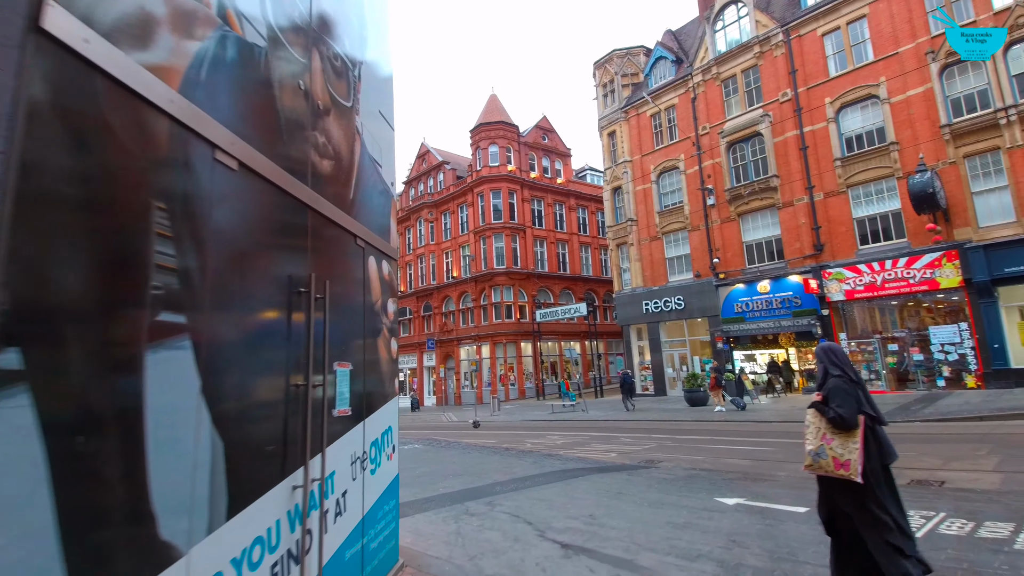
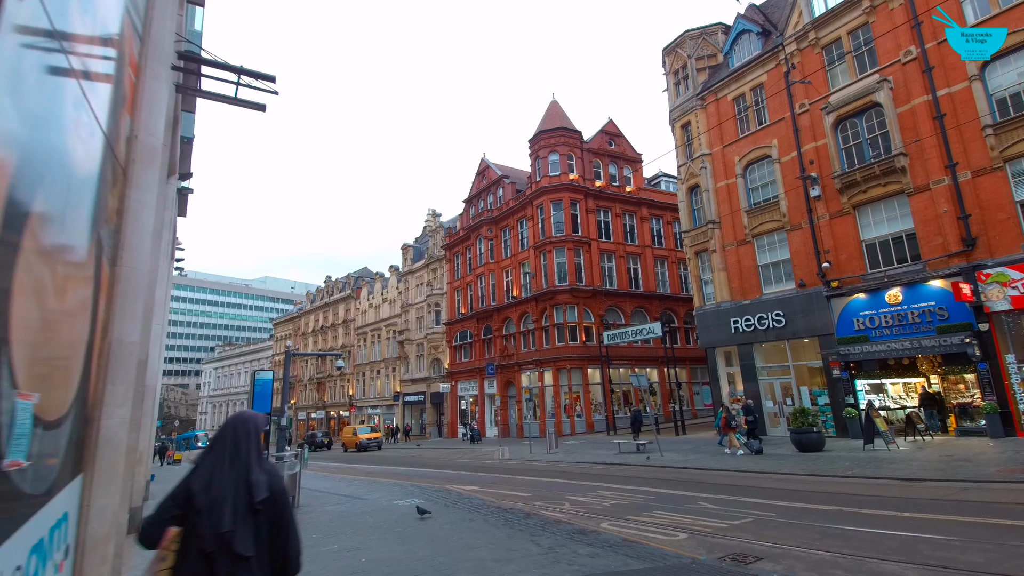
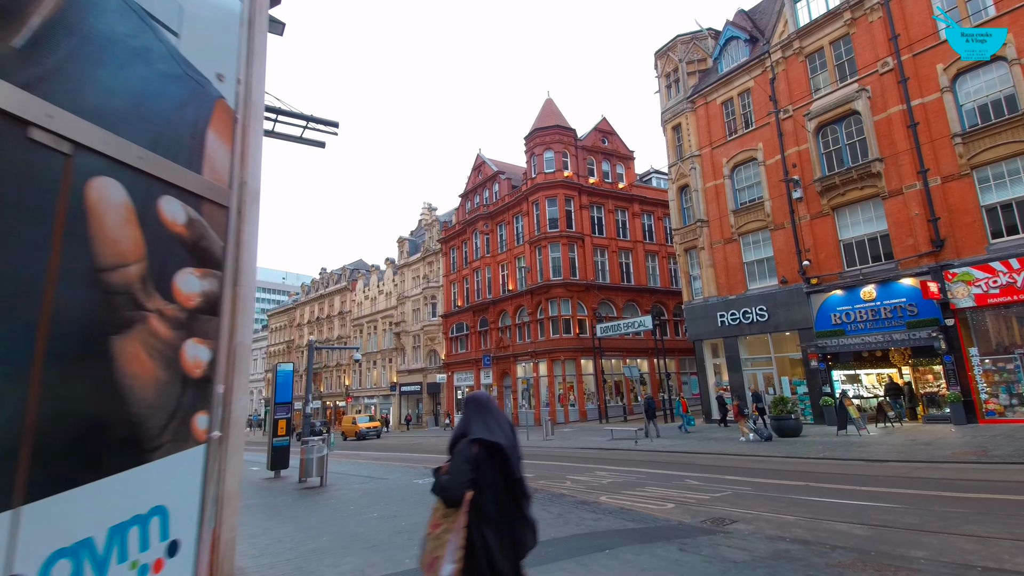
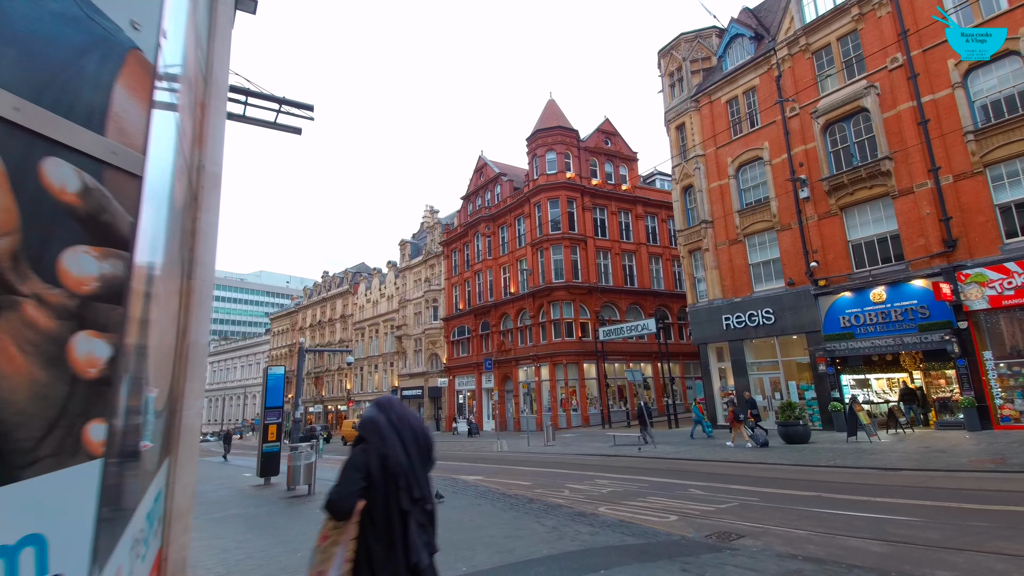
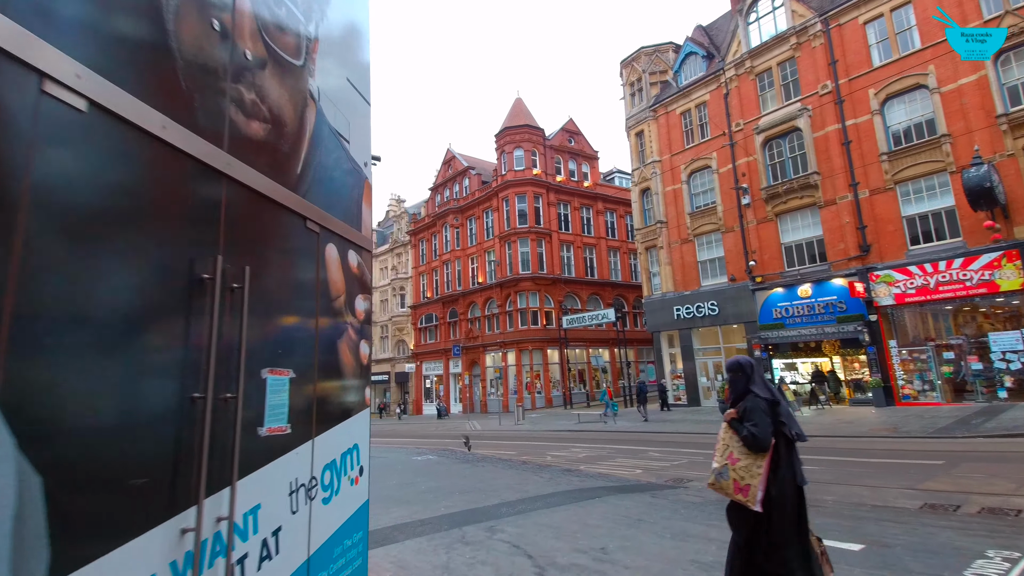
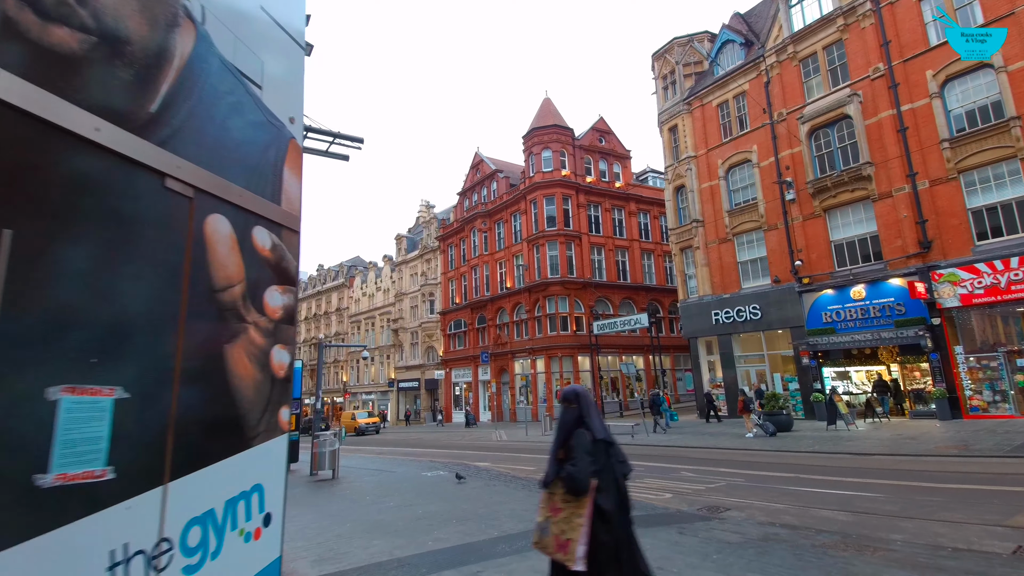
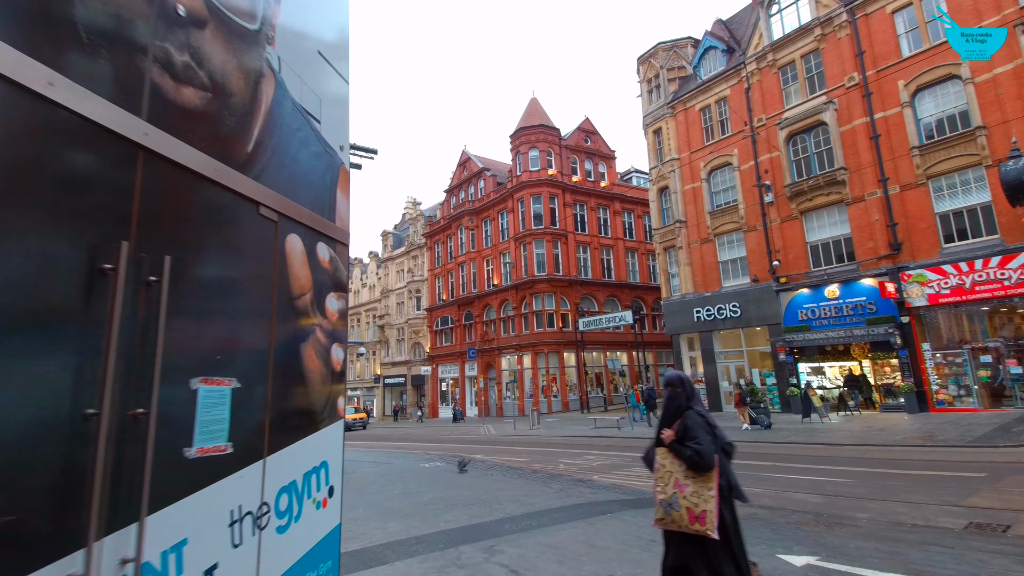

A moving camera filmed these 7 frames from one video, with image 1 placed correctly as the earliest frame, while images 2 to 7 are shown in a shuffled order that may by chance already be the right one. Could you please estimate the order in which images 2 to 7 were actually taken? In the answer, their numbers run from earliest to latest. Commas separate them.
5, 7, 6, 3, 4, 2
